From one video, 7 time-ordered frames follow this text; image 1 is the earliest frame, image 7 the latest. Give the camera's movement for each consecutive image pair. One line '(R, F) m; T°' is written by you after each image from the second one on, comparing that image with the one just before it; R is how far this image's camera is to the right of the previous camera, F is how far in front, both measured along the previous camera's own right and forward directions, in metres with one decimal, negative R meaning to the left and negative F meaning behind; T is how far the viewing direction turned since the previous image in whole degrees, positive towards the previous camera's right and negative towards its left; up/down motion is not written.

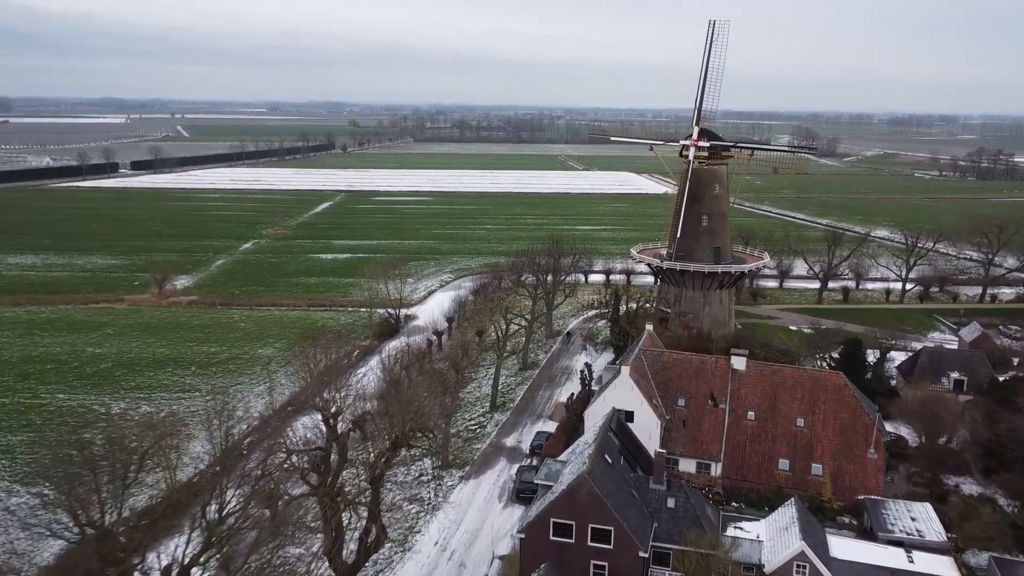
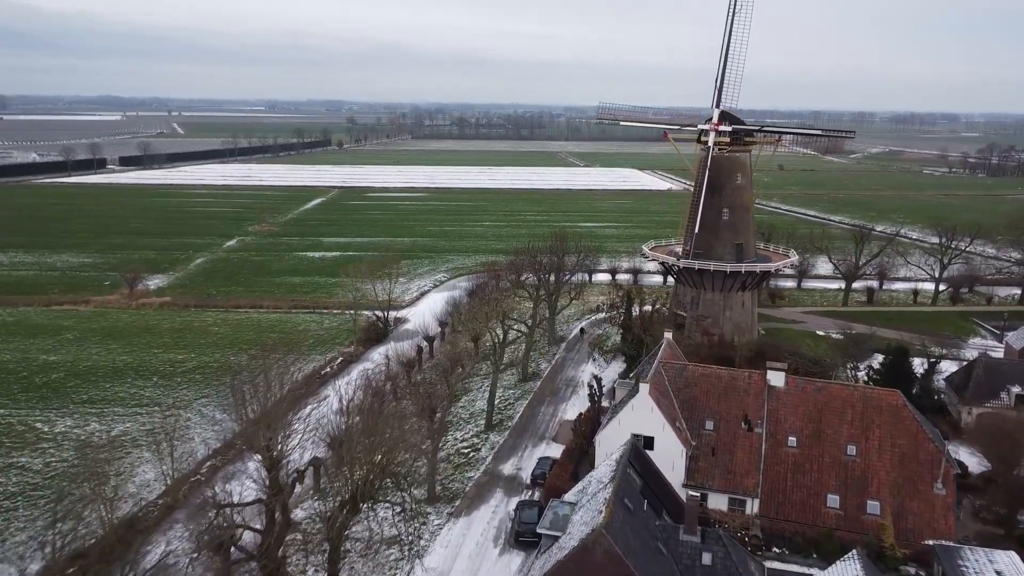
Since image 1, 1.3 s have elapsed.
(+0.1, +4.0) m; 0°
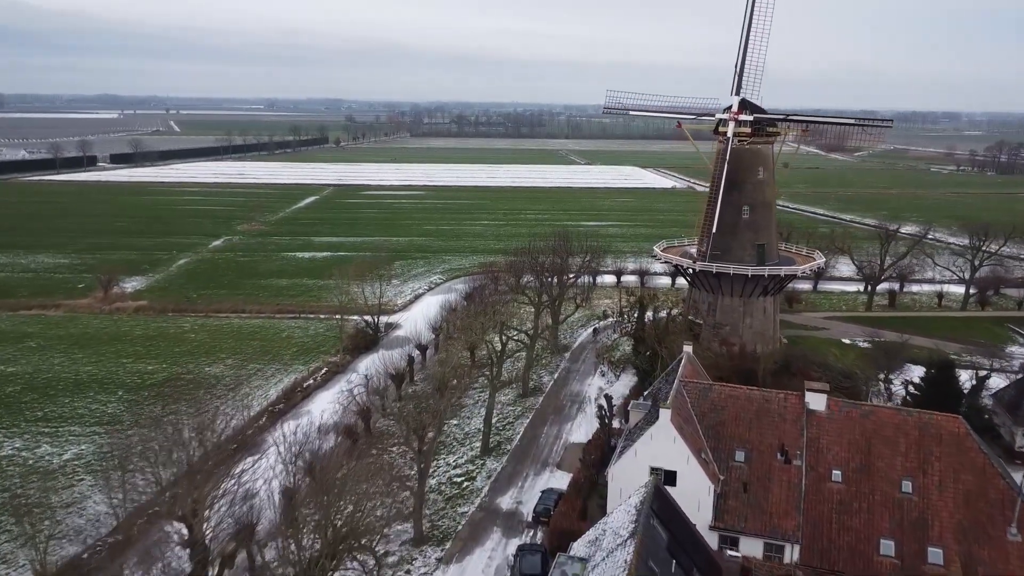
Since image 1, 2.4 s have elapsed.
(0.0, +3.1) m; 0°
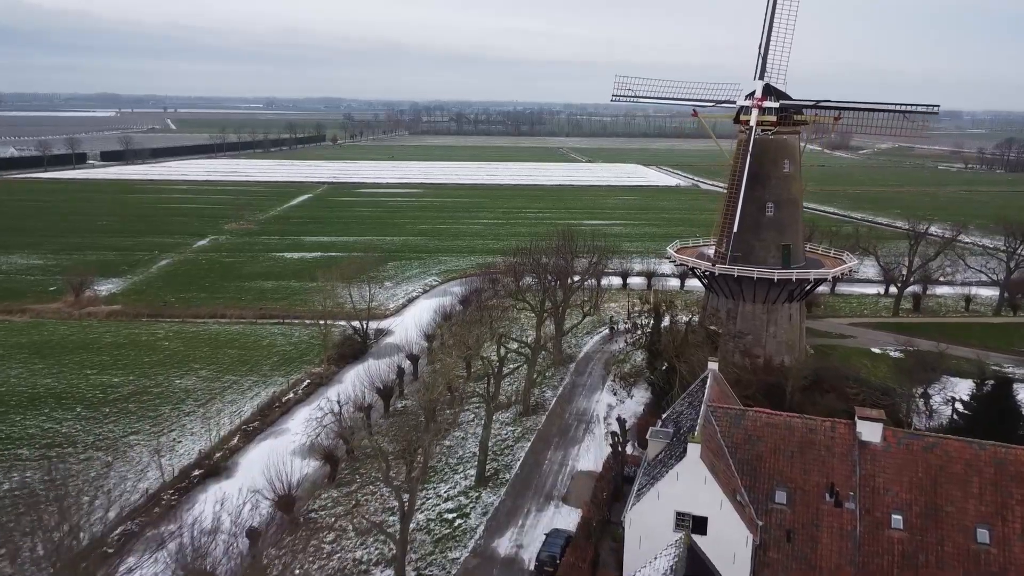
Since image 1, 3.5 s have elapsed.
(0.0, +3.0) m; 0°
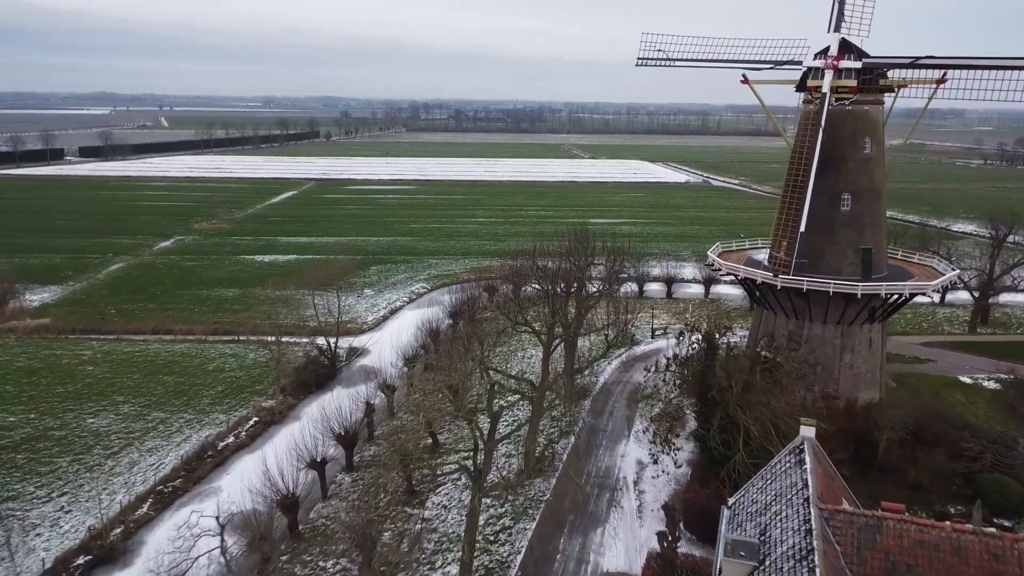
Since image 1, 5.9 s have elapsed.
(+0.1, +6.6) m; 0°
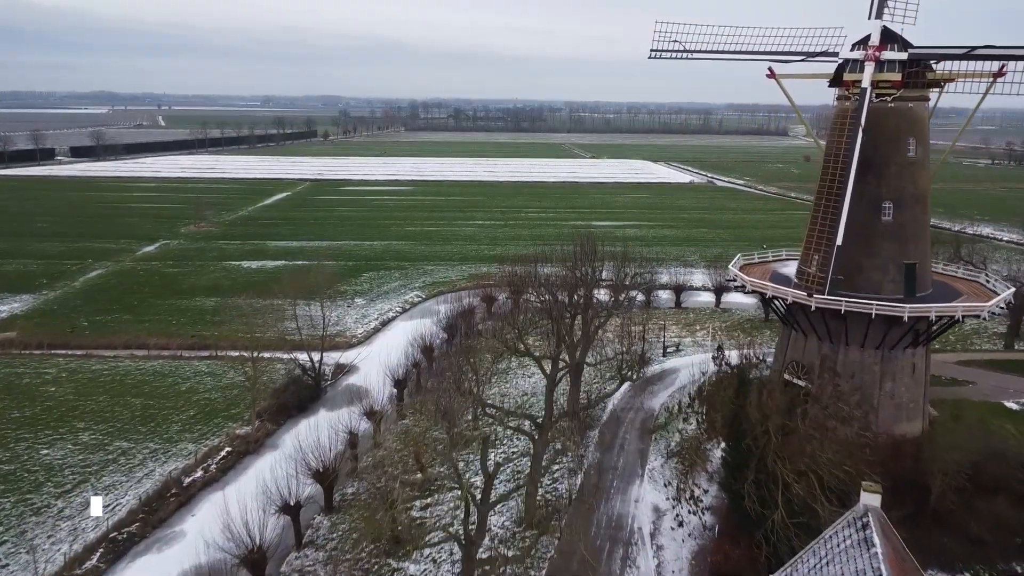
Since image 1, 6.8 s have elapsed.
(0.0, +2.5) m; 0°
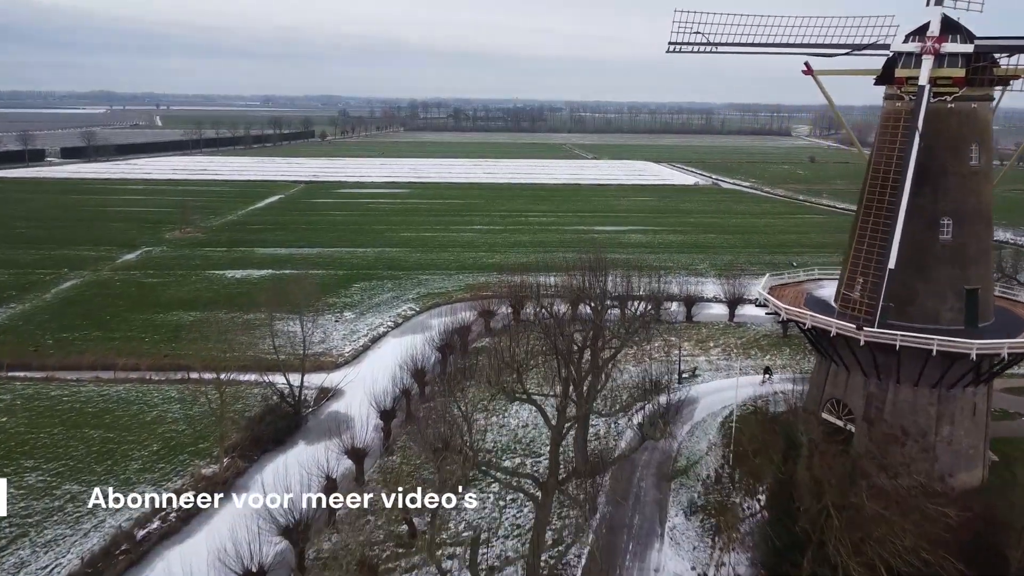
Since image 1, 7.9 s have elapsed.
(0.0, +2.7) m; 0°
